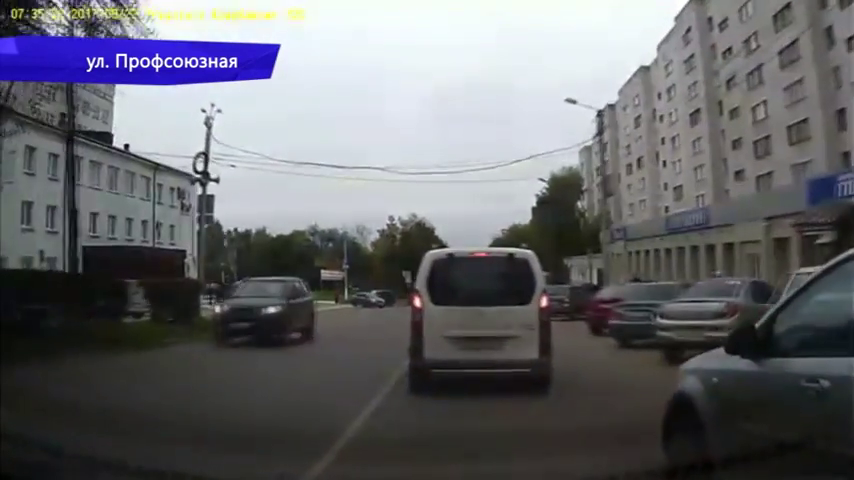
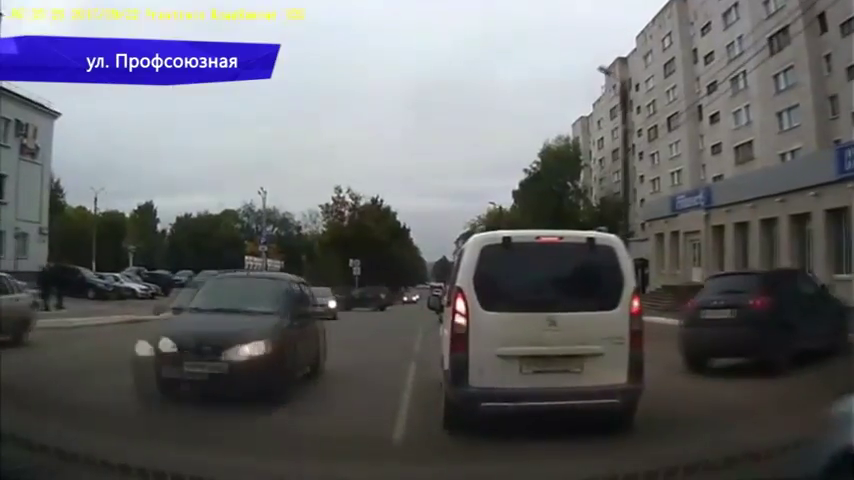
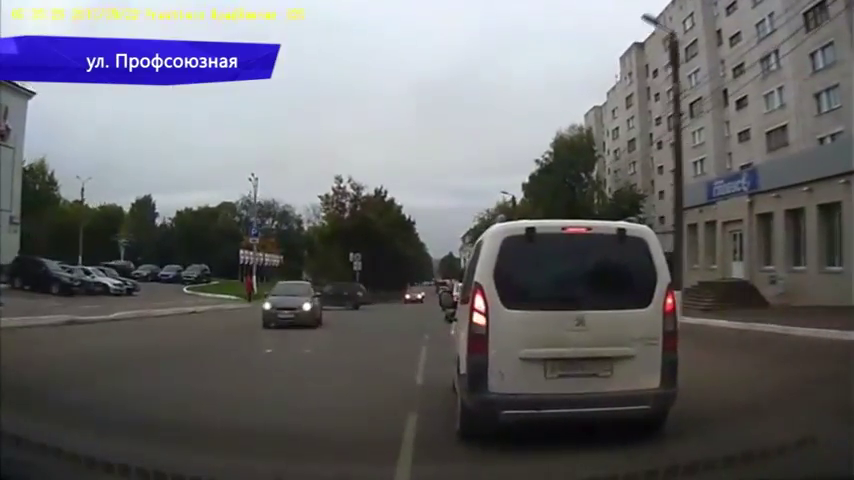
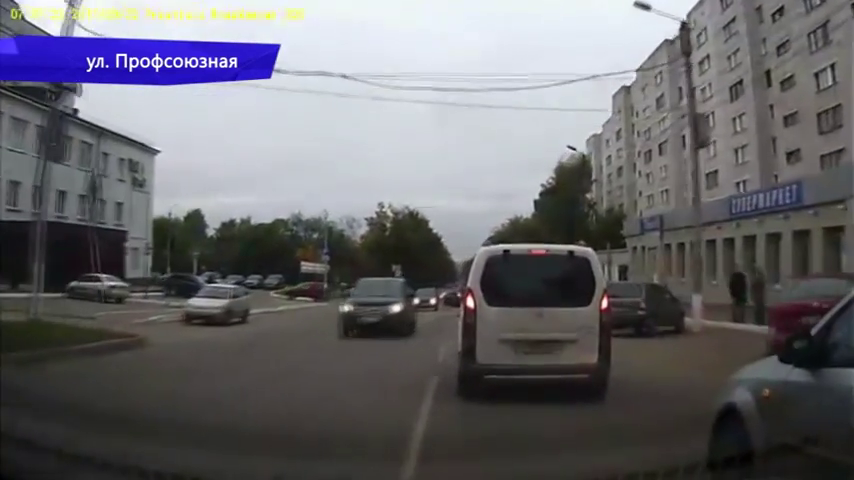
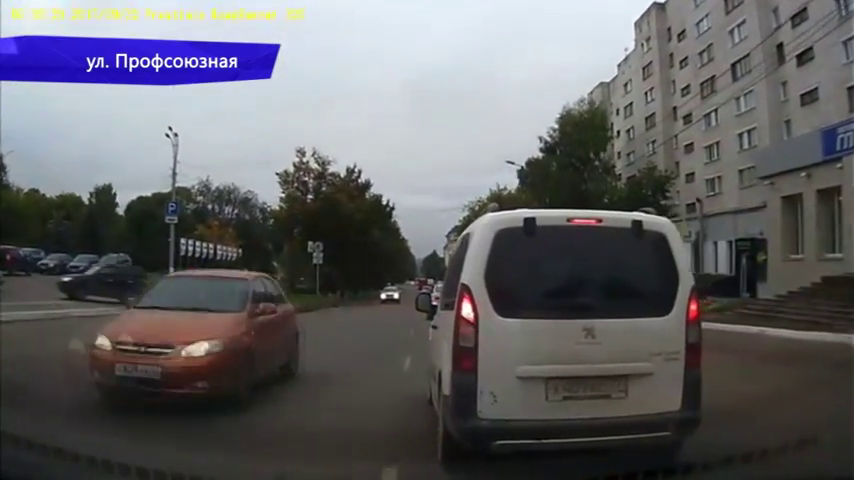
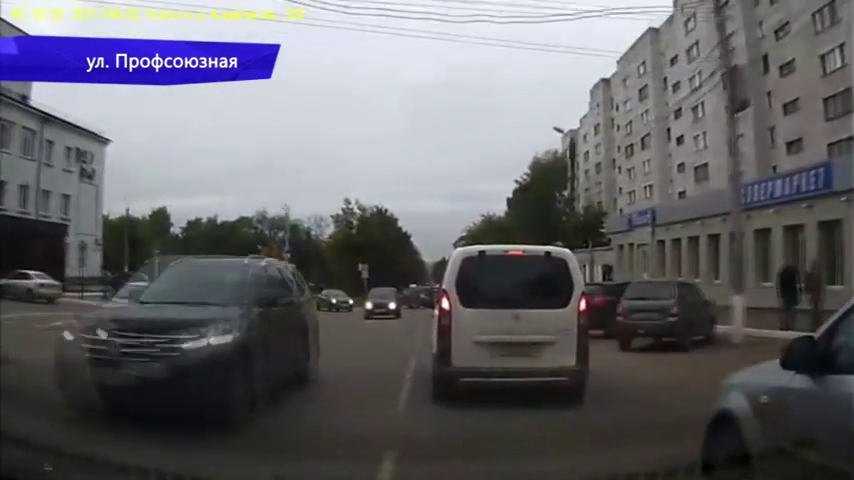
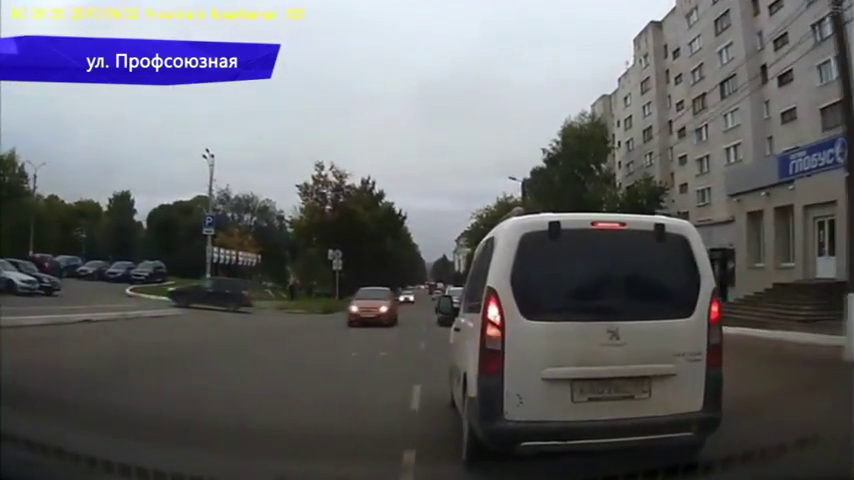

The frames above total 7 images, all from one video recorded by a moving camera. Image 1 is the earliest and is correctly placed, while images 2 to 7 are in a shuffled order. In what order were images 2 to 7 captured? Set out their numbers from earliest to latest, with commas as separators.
4, 6, 2, 3, 7, 5
